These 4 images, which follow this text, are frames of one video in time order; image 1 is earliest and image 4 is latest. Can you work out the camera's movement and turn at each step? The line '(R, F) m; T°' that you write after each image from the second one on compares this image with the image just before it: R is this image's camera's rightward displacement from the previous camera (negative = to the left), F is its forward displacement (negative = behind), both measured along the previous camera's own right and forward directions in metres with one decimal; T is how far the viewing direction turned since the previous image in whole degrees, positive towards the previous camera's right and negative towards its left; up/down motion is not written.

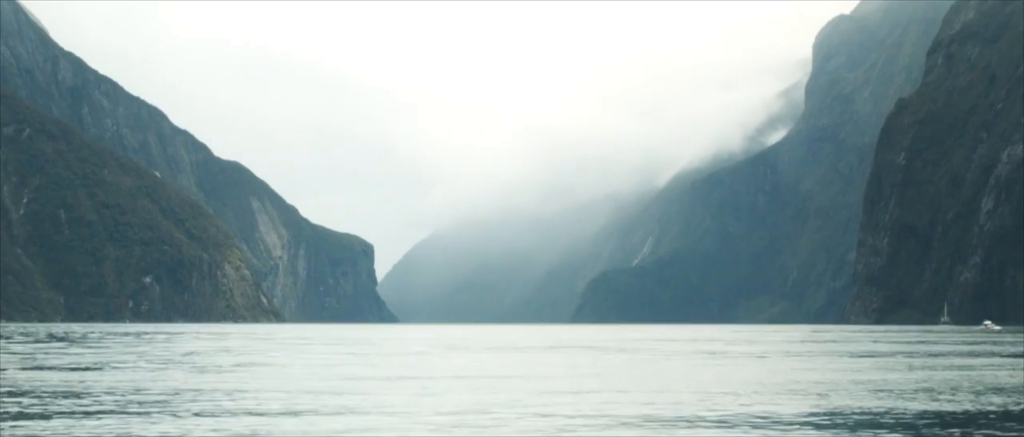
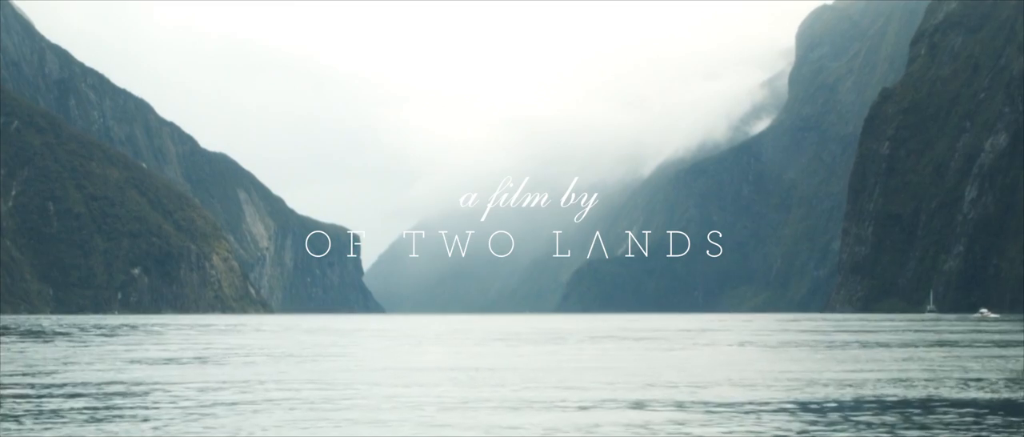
(-1.4, -1.5) m; +1°
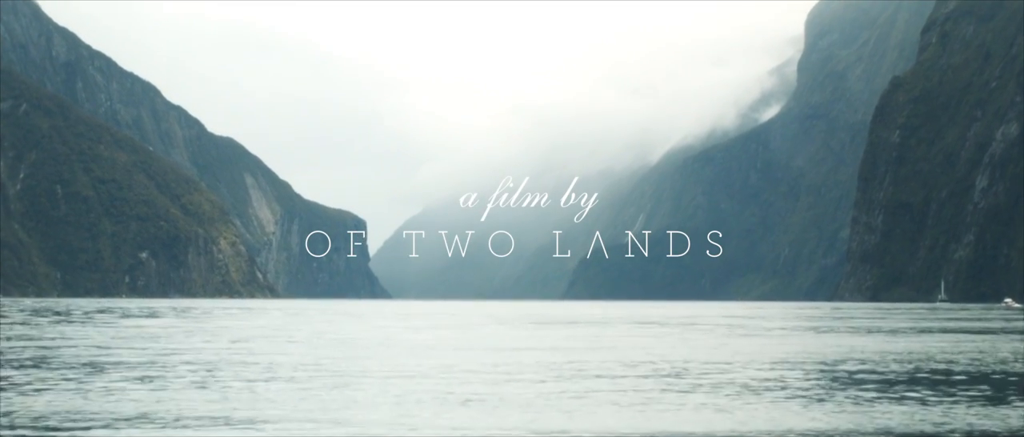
(-1.1, +0.7) m; 0°
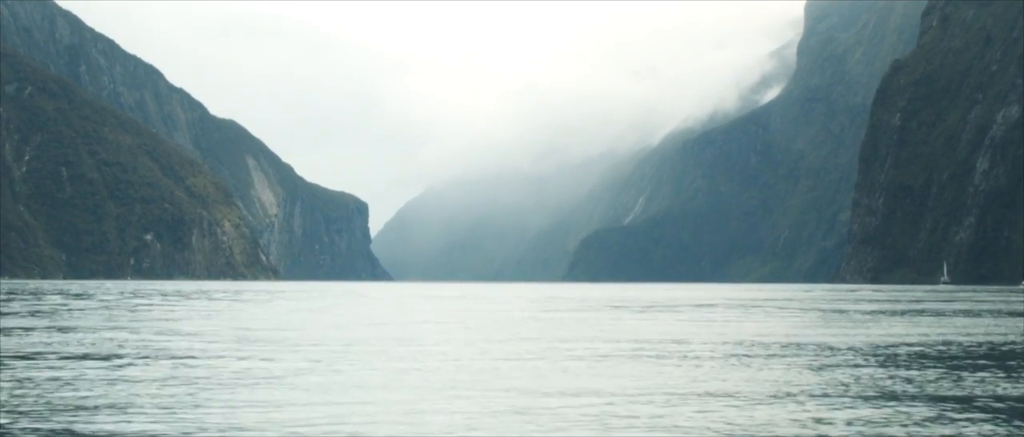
(-1.6, -1.5) m; 0°
